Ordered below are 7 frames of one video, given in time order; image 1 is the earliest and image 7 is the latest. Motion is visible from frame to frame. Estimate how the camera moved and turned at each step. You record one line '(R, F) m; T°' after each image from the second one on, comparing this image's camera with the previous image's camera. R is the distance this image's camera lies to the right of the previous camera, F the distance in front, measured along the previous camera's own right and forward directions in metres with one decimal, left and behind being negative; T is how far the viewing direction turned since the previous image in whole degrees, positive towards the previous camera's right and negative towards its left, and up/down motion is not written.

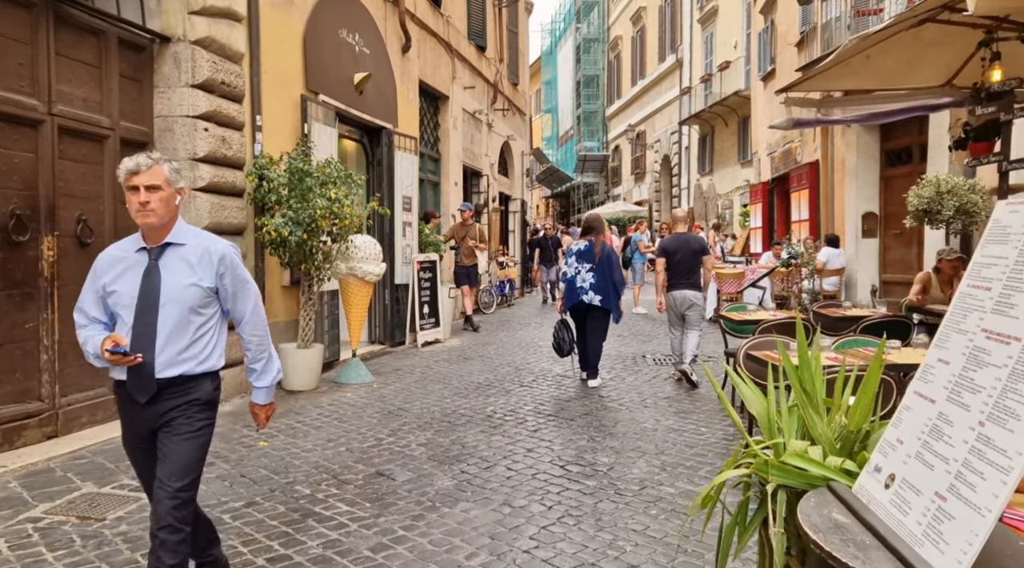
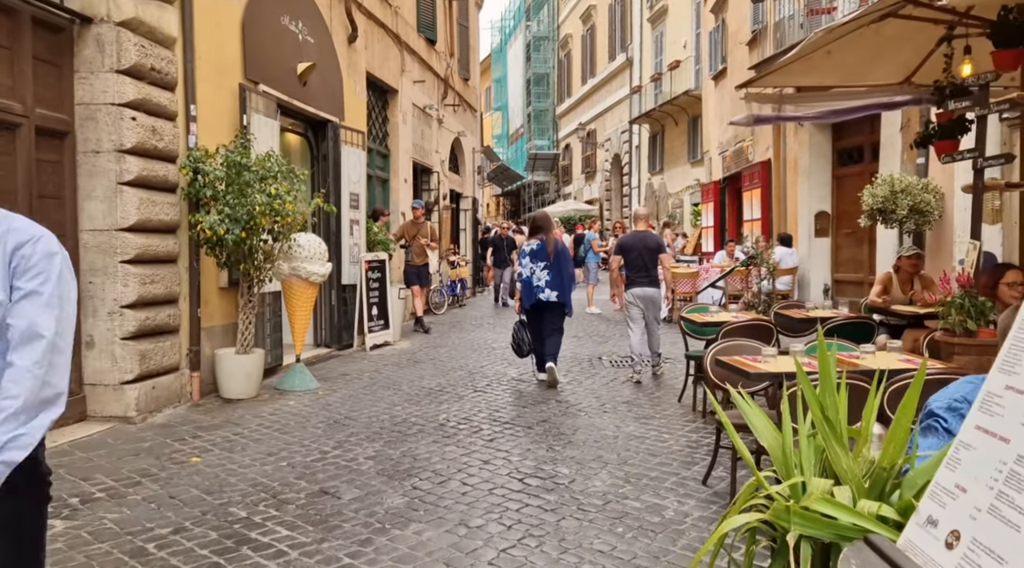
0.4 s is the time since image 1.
(0.0, +0.3) m; +4°
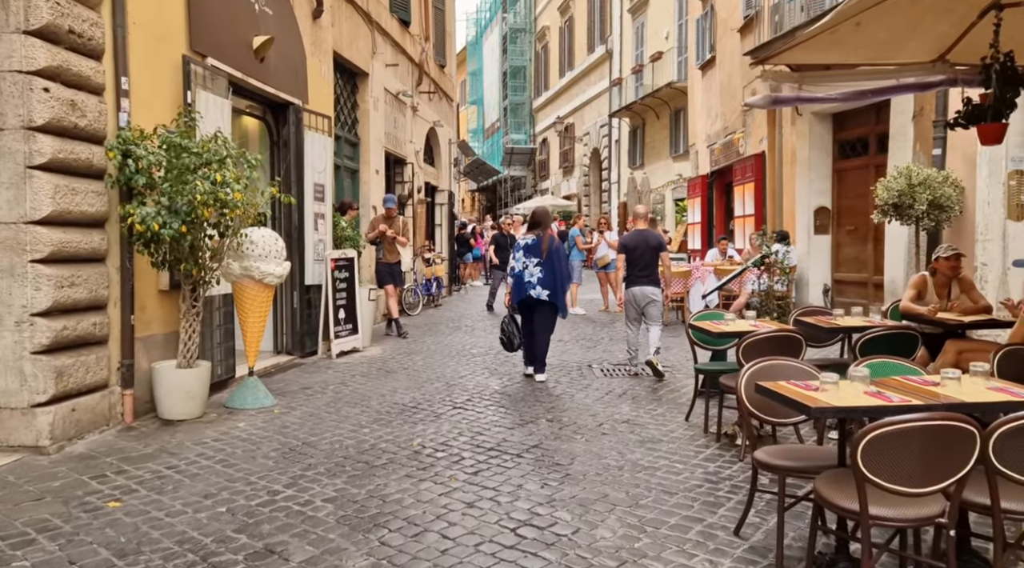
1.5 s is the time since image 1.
(-0.1, +0.9) m; +2°
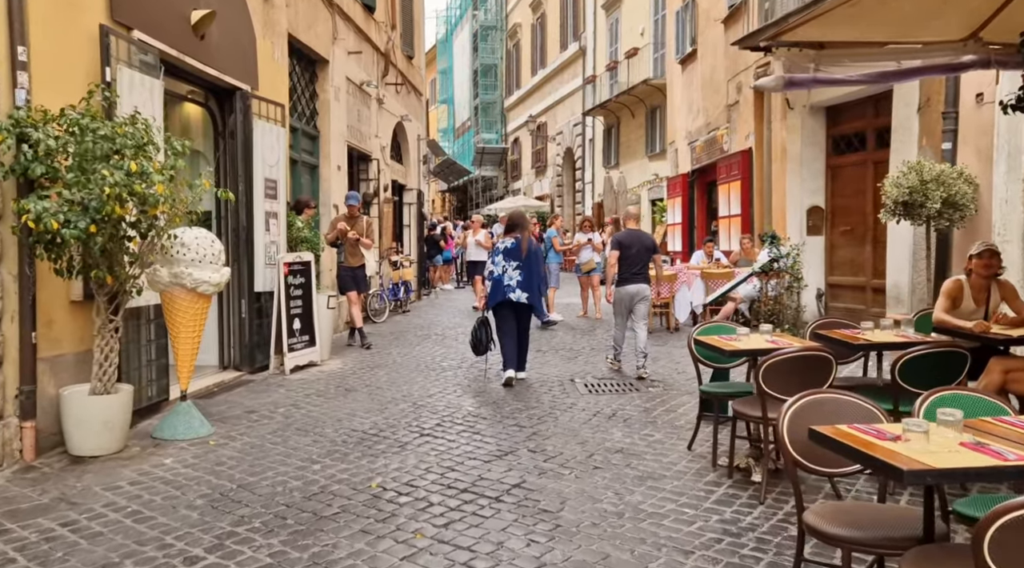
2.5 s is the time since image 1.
(0.0, +0.8) m; +2°
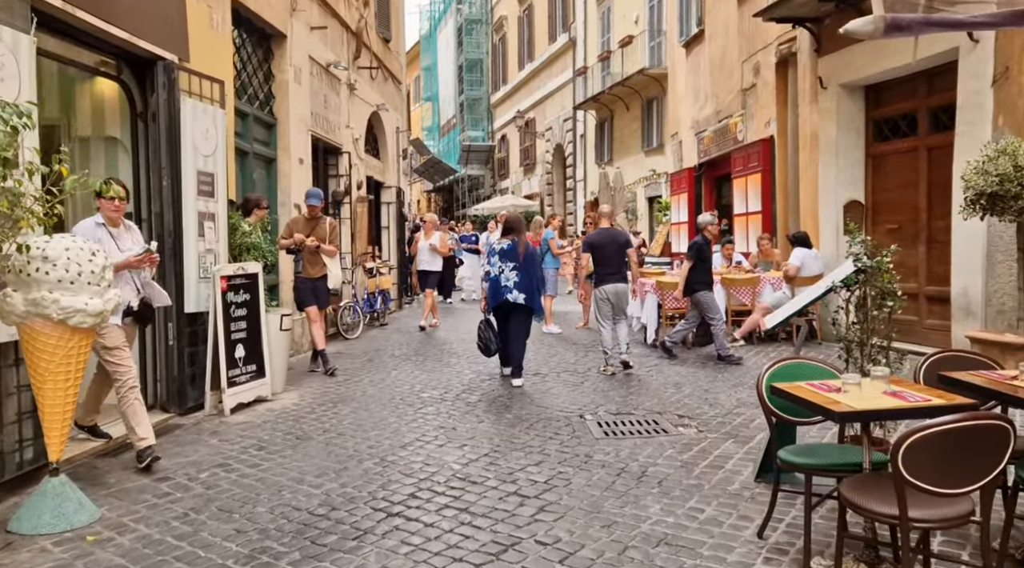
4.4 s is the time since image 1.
(-0.1, +1.5) m; +1°
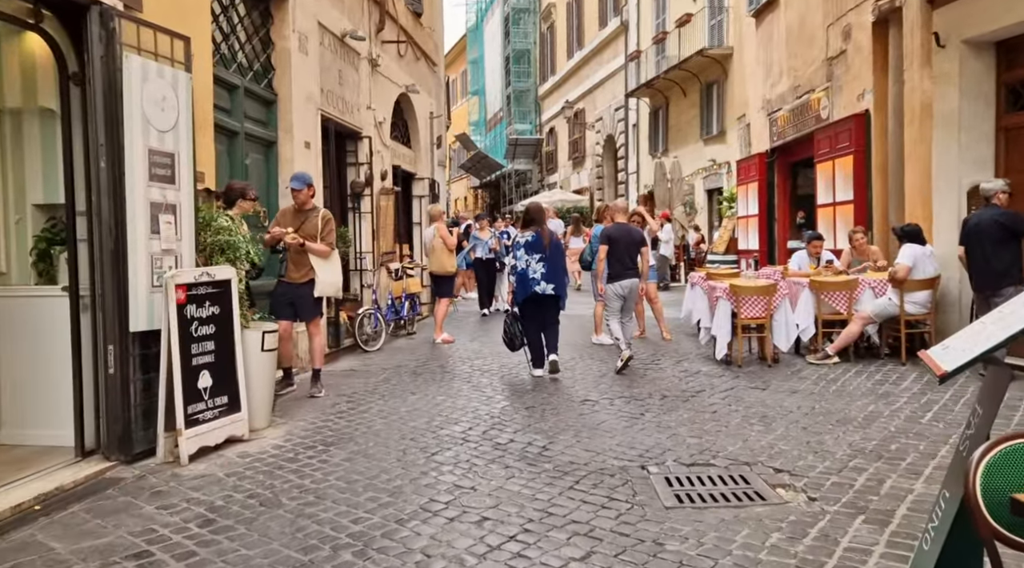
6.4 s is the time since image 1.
(+0.1, +1.5) m; -4°
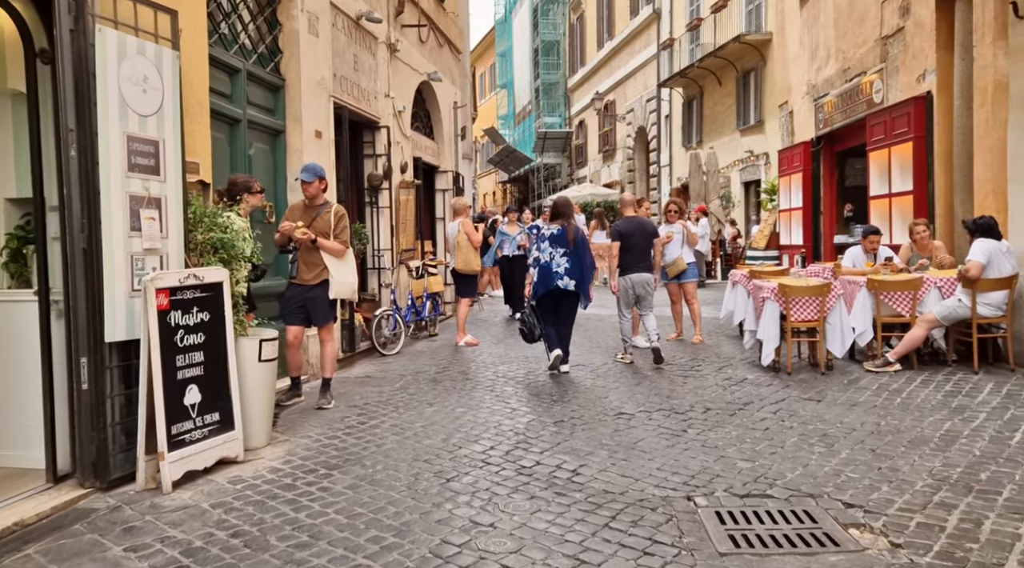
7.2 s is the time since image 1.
(0.0, +0.6) m; -2°
